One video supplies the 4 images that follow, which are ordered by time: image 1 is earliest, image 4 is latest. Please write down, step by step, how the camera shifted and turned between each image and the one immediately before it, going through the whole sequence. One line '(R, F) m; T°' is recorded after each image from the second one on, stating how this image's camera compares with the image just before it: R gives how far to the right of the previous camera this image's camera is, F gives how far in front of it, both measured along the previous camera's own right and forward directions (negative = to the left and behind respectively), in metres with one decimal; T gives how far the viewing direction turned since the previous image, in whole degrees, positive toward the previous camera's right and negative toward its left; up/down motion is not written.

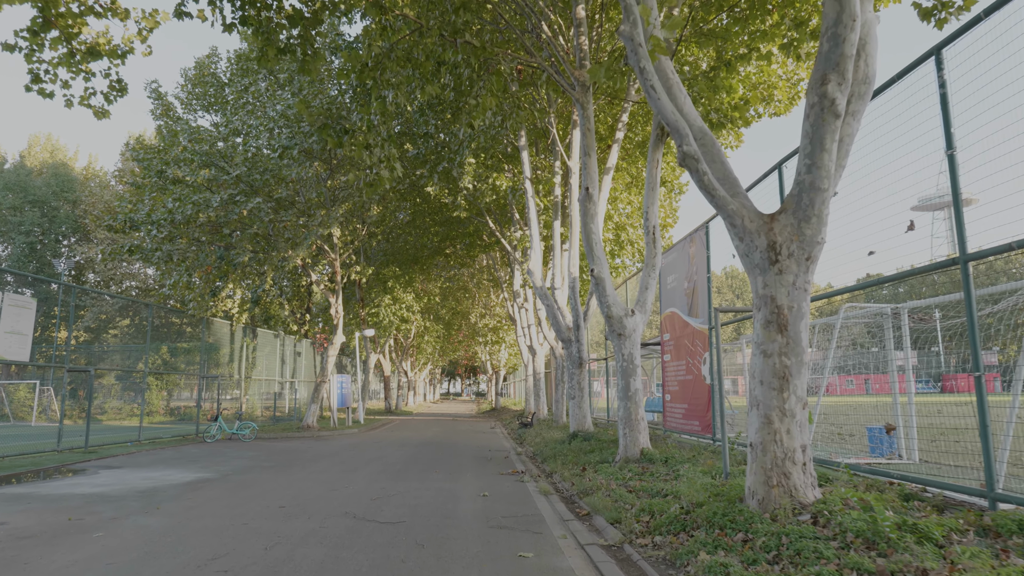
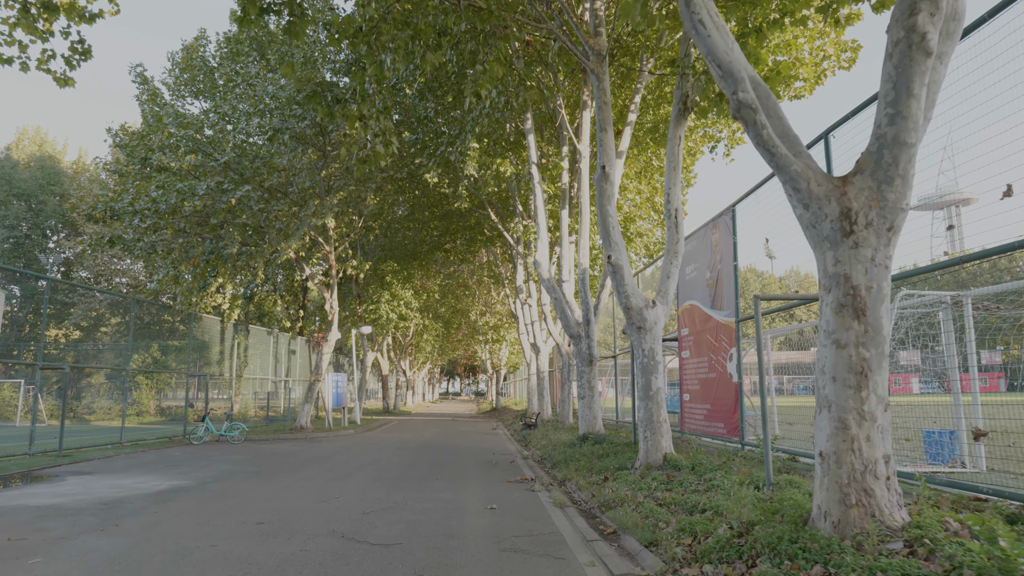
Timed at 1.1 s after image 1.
(-0.2, +1.0) m; 0°
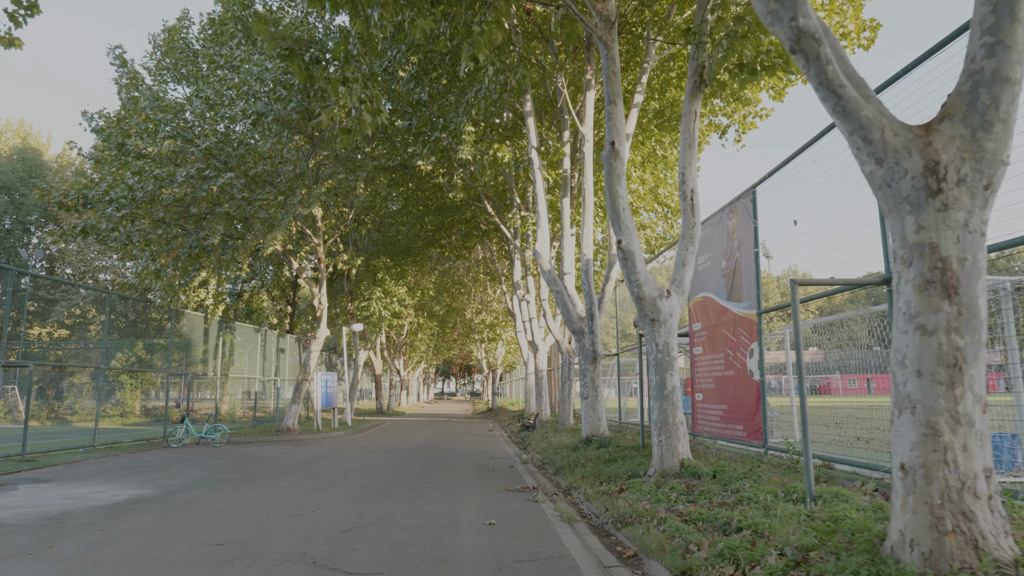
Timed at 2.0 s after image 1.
(-0.1, +1.0) m; 0°
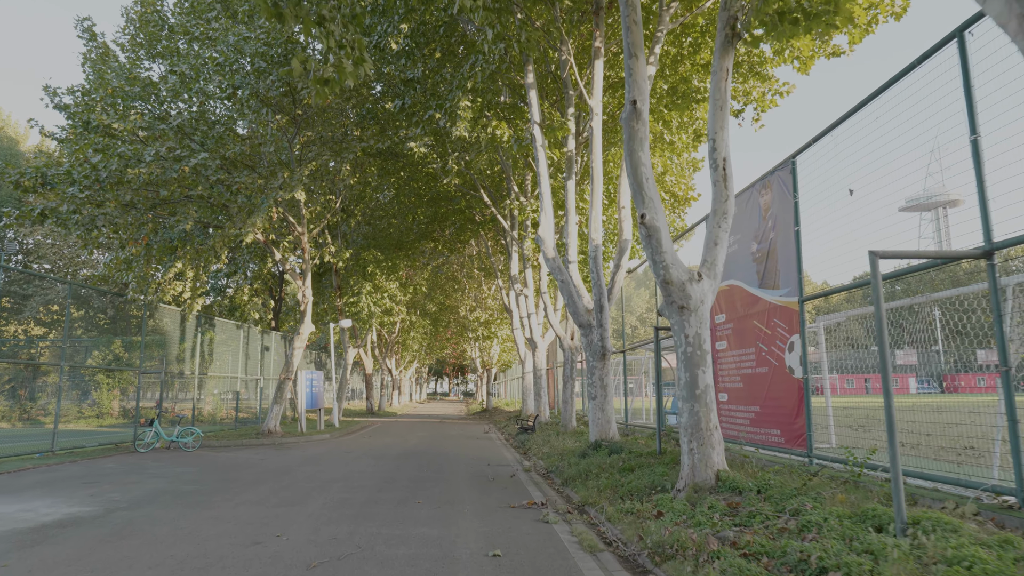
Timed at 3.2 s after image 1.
(-0.1, +1.3) m; +1°
